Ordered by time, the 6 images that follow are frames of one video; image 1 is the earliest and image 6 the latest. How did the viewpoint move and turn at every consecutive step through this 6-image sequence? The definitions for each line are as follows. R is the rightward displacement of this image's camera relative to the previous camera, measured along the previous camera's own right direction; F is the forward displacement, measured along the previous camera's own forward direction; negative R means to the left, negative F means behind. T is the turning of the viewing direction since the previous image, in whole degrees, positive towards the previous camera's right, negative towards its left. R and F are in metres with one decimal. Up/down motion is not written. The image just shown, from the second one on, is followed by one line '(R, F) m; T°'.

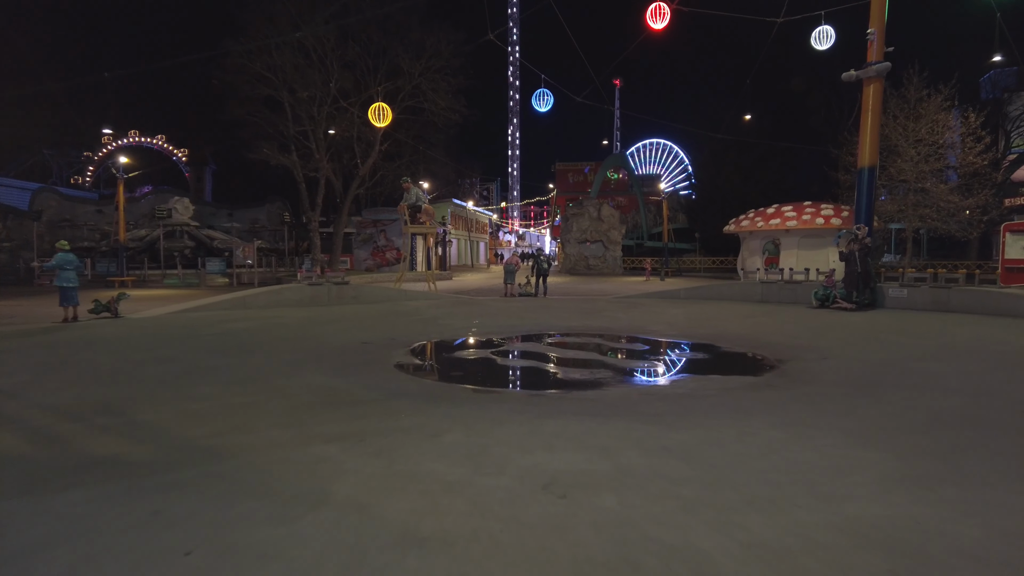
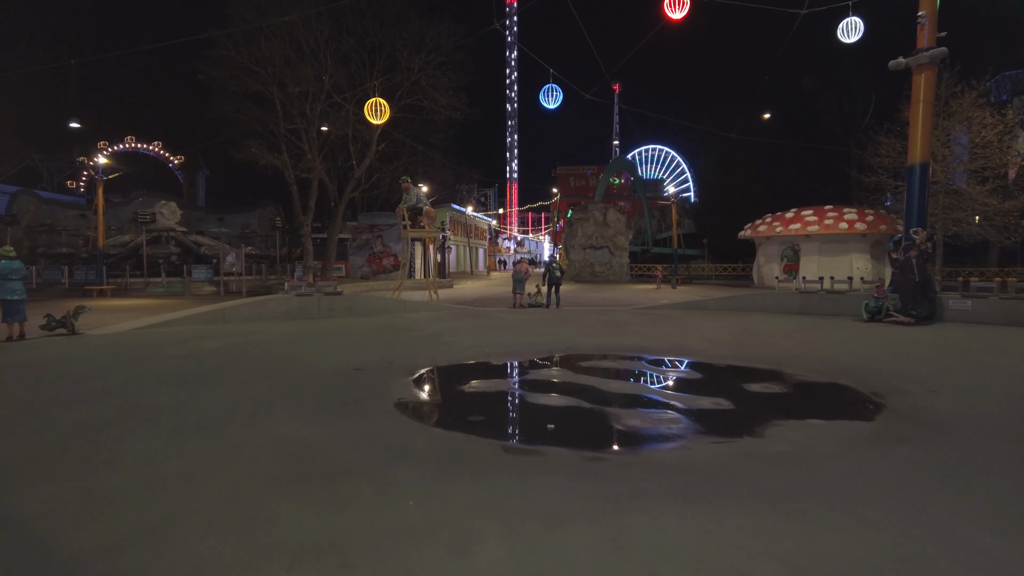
(-0.3, +1.7) m; 0°
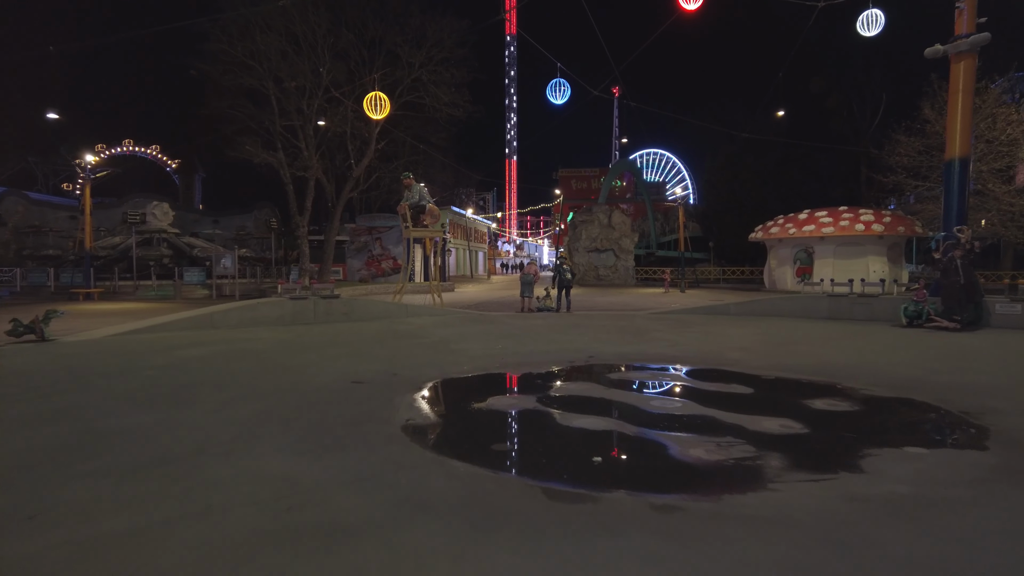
(-0.3, +1.0) m; 0°
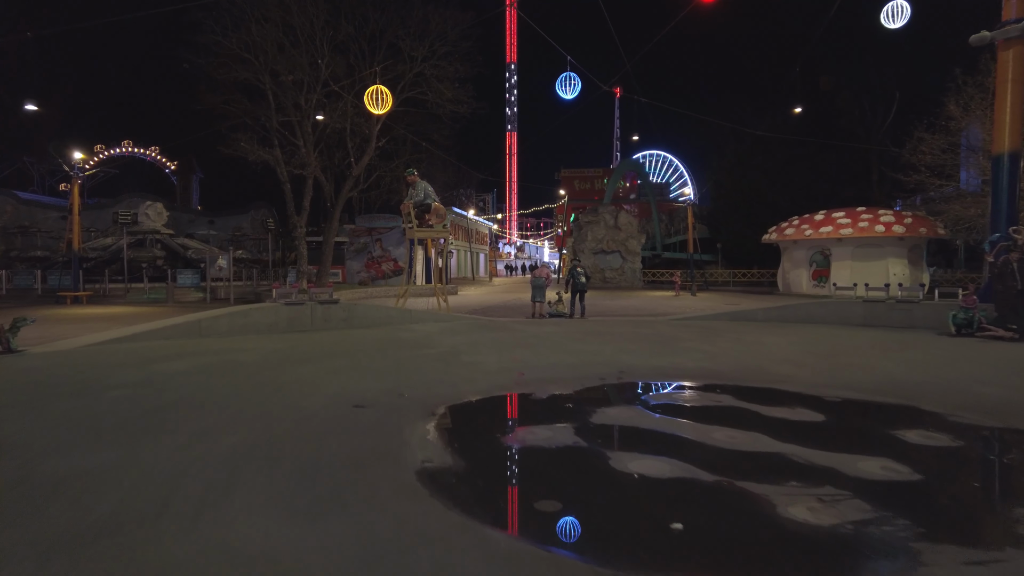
(-0.3, +1.0) m; 0°
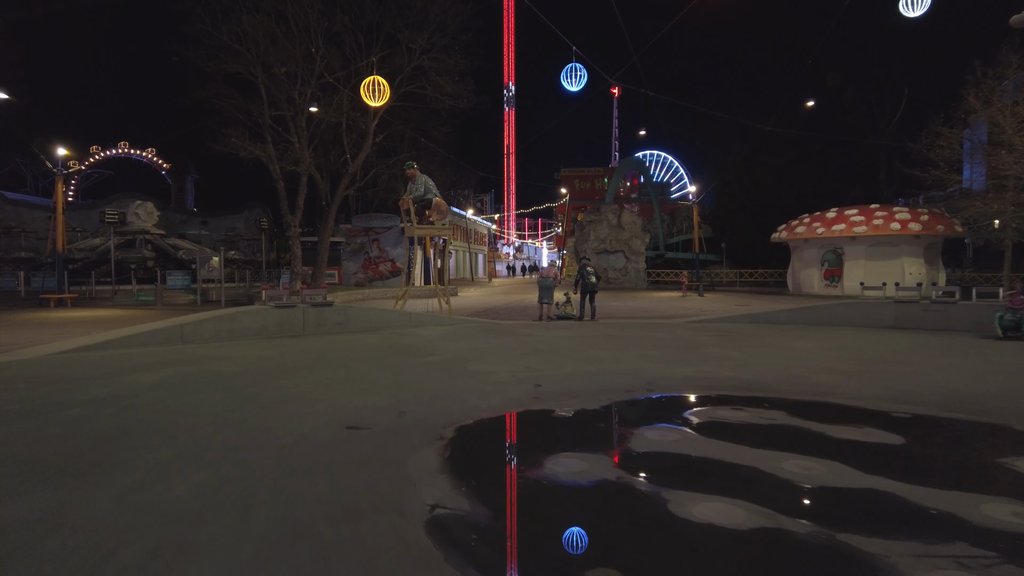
(-0.2, +0.9) m; 0°
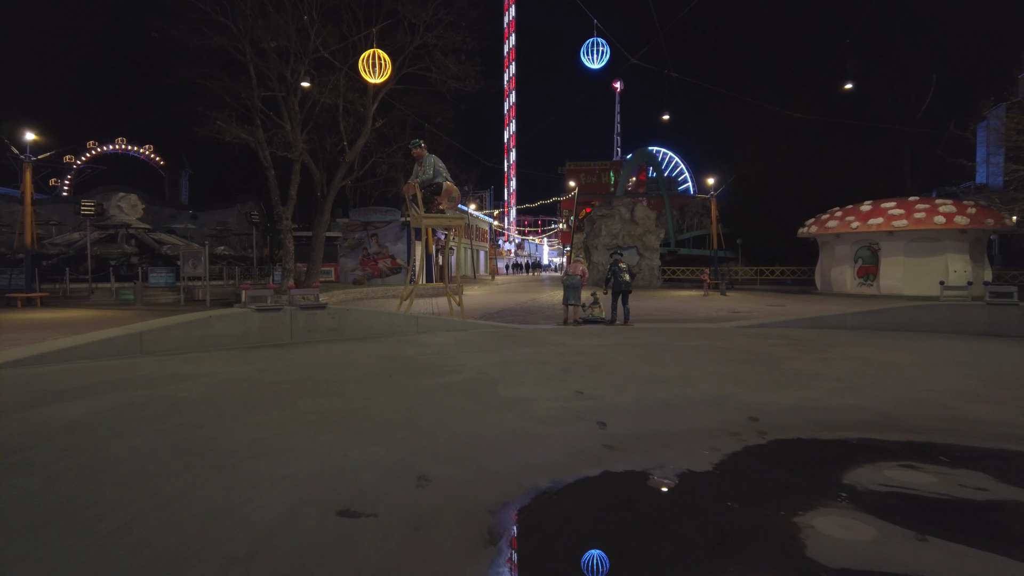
(-0.5, +1.9) m; 0°
